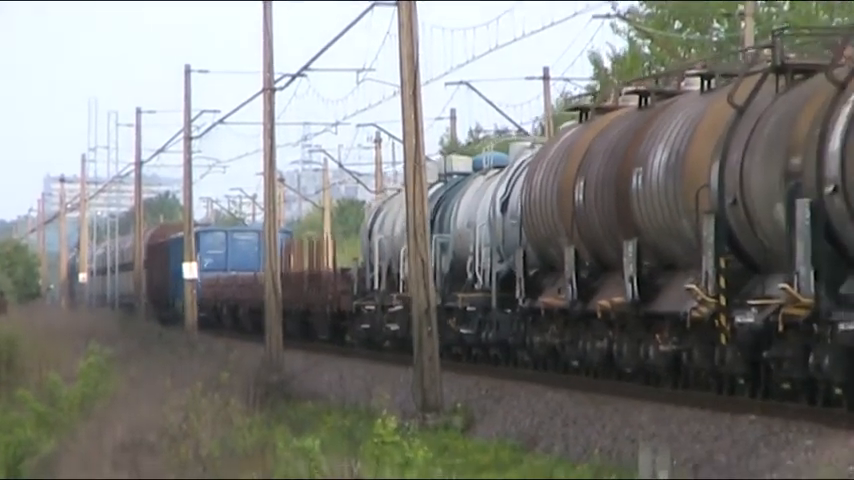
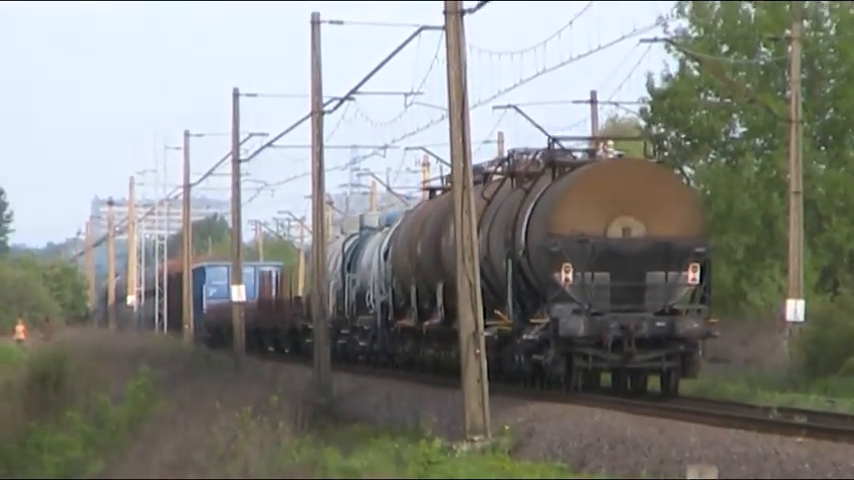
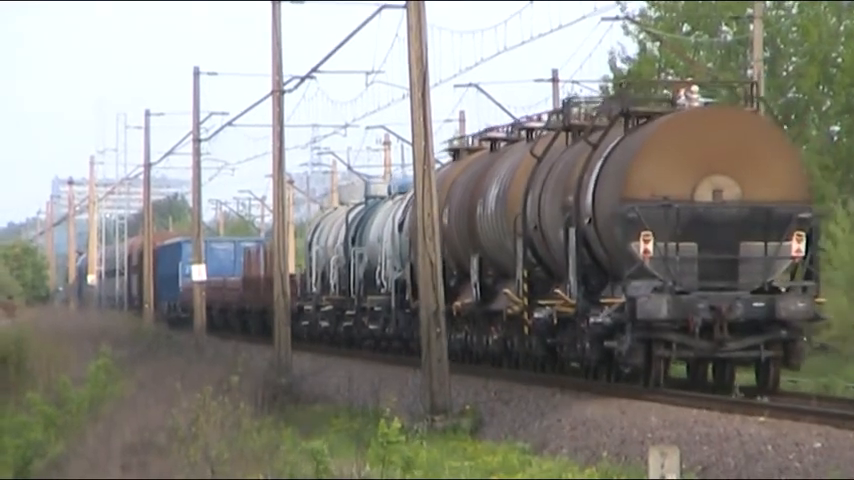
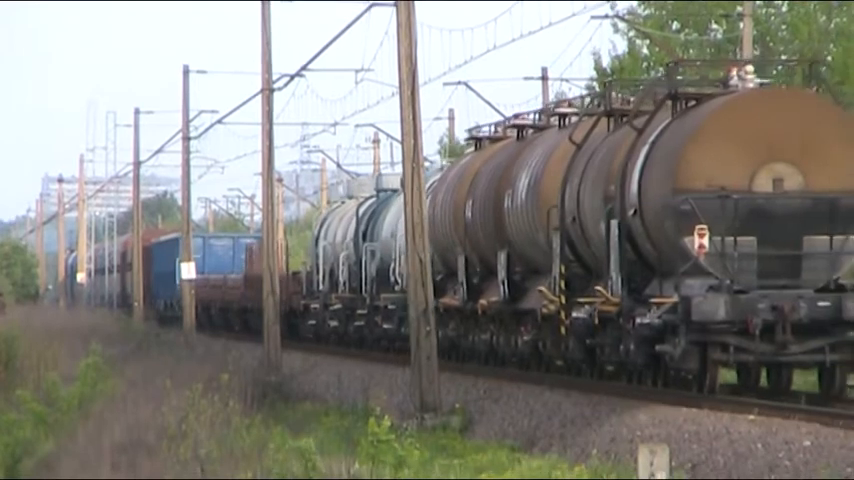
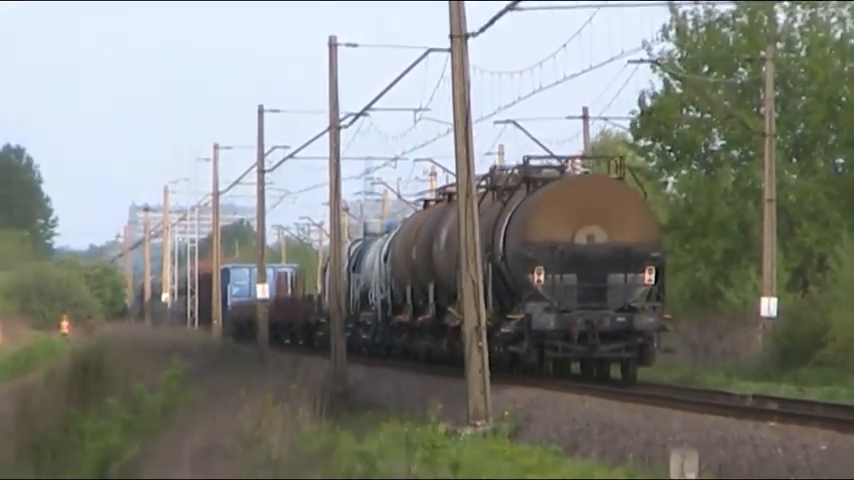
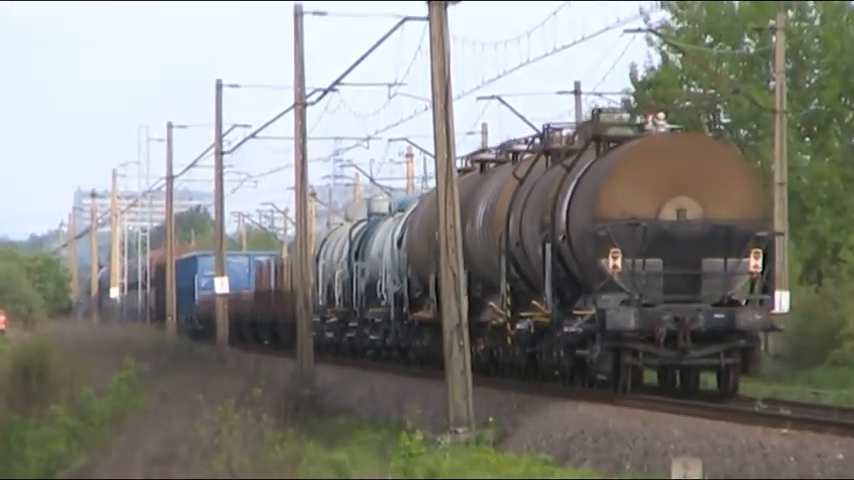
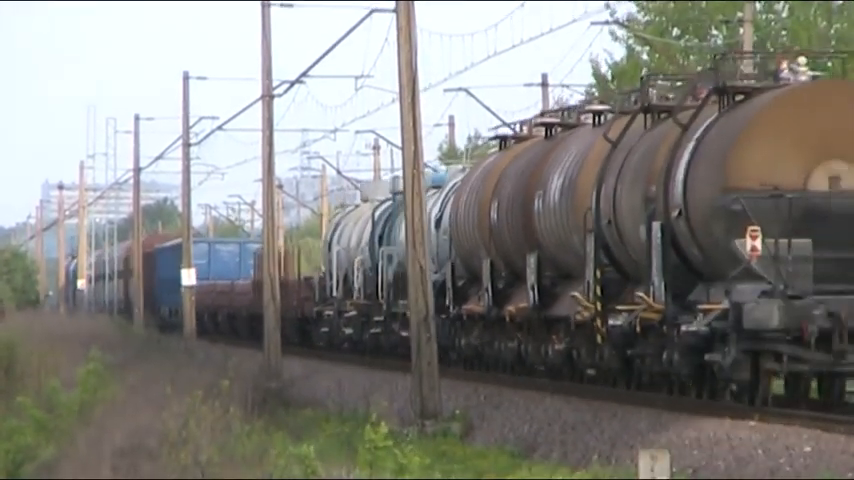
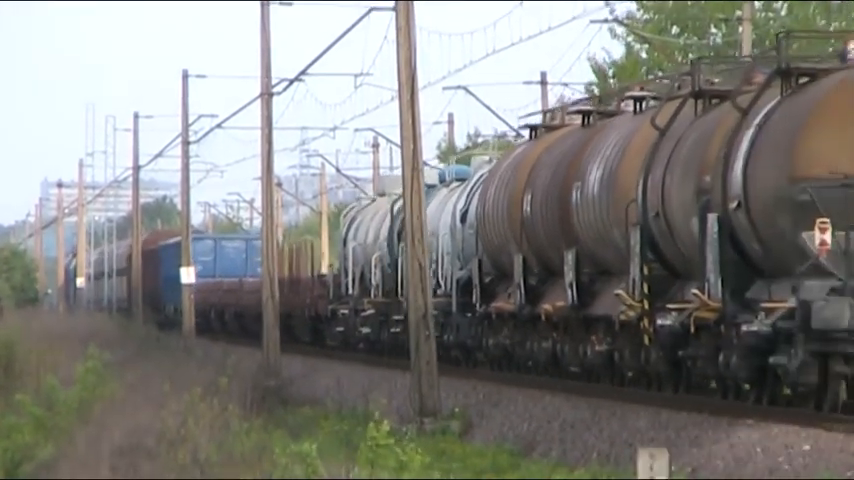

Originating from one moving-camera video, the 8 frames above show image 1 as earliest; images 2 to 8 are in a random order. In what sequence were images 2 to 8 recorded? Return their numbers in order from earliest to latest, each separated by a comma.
8, 7, 4, 3, 6, 2, 5
